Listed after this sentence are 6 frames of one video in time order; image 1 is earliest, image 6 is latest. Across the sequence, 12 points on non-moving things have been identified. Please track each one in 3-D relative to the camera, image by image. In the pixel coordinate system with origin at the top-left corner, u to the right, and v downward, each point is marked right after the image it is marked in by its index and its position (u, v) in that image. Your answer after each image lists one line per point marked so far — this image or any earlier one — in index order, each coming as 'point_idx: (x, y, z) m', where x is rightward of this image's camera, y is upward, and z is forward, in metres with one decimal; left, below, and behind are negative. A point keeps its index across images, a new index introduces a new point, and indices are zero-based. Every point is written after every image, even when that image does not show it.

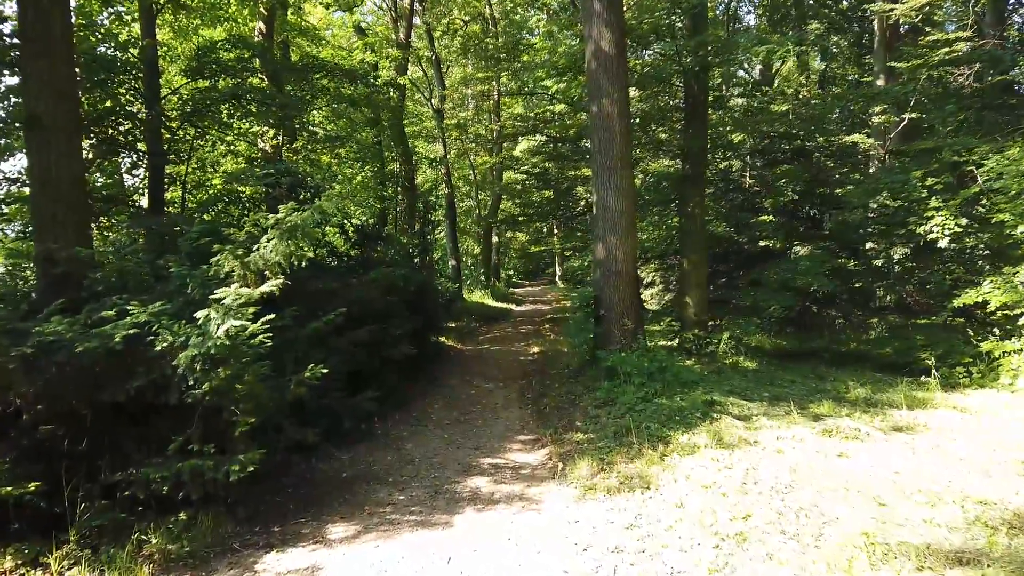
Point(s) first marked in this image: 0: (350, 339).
0: (-1.4, -0.4, +6.7) m
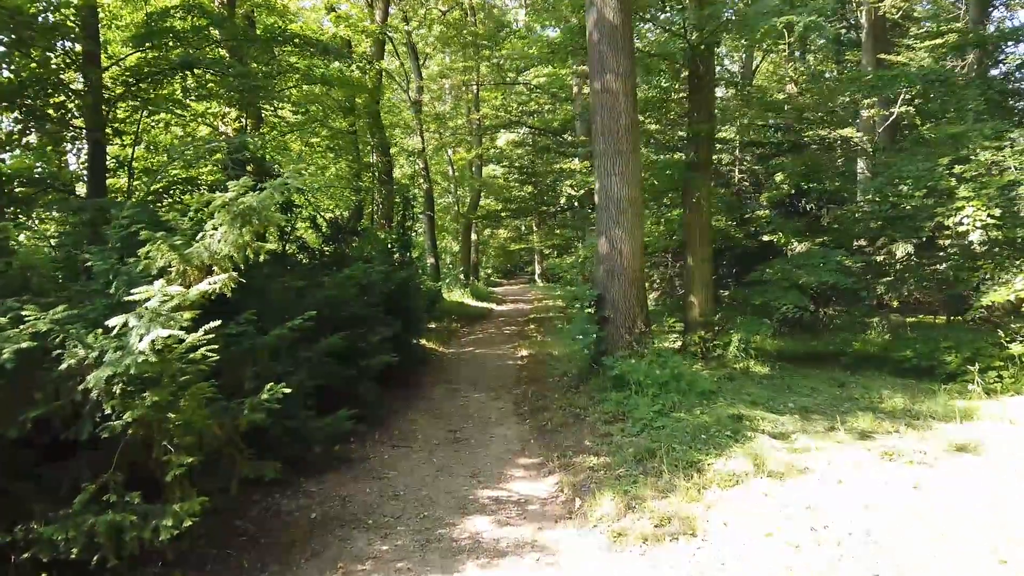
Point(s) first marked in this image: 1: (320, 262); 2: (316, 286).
0: (-1.4, -0.4, +5.7) m
1: (-2.5, +0.3, +10.0) m
2: (-1.6, 0.0, +6.3) m
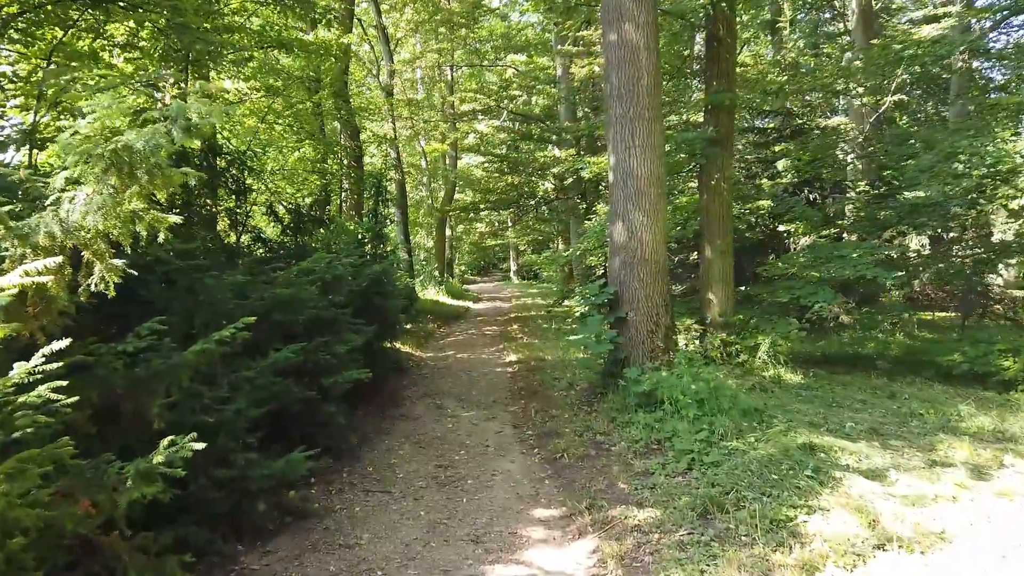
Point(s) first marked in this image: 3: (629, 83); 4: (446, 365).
0: (-1.4, -0.4, +4.3) m
1: (-2.6, +0.4, +8.6) m
2: (-1.6, 0.0, +4.9) m
3: (+0.9, +1.7, +6.3) m
4: (-0.9, -1.0, +10.5) m
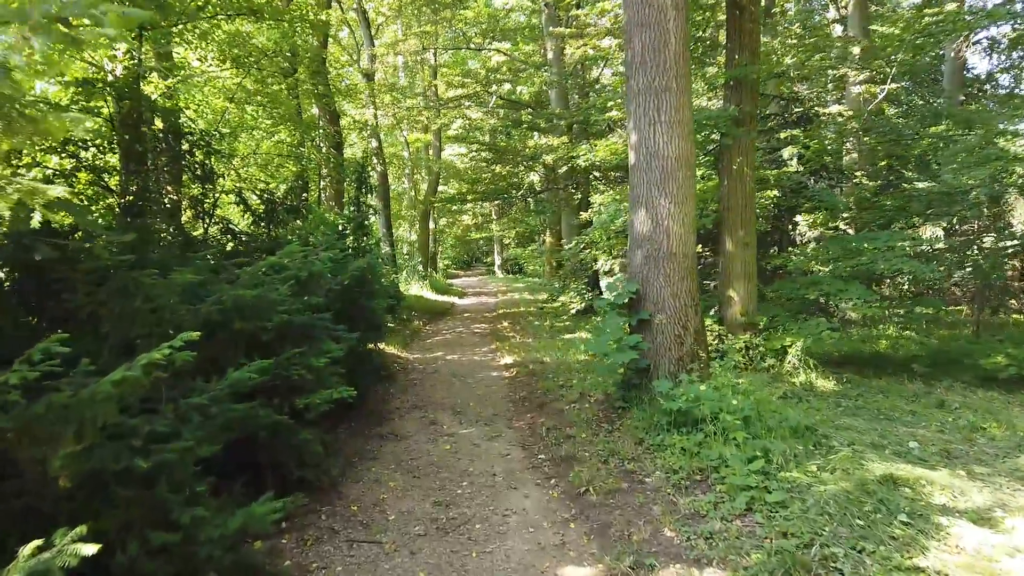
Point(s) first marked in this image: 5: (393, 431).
0: (-1.3, -0.4, +3.4) m
1: (-2.6, +0.4, +7.6) m
2: (-1.5, 0.0, +3.9) m
3: (+1.0, +1.7, +5.4) m
4: (-0.9, -1.0, +9.6) m
5: (-0.9, -1.1, +5.9) m
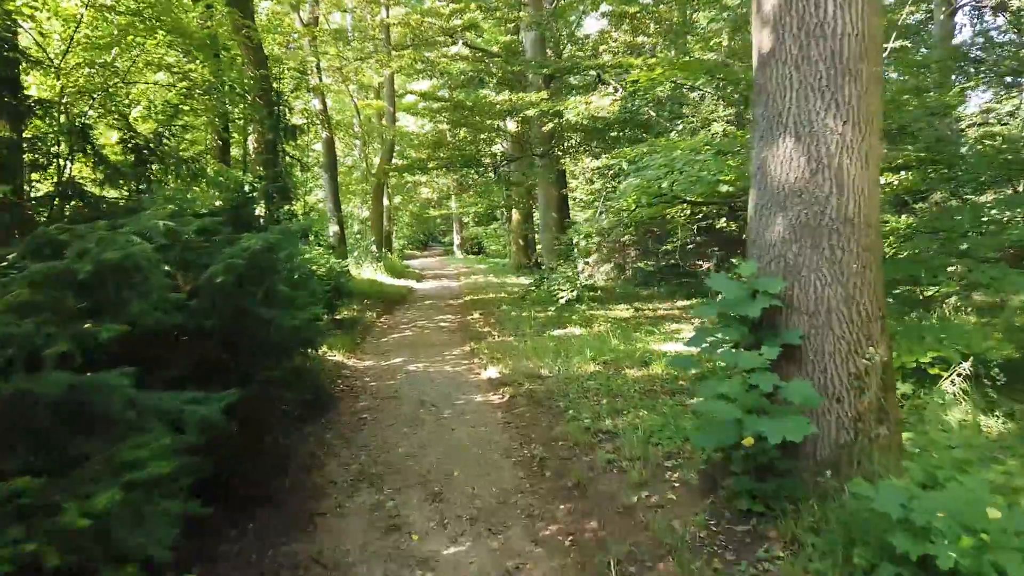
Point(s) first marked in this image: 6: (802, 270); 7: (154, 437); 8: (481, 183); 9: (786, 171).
0: (-1.0, -0.5, +0.7) m
1: (-2.6, +0.4, +4.8) m
2: (-1.3, -0.1, +1.2) m
3: (+1.1, +1.7, +2.8) m
4: (-1.0, -0.9, +6.9) m
5: (-0.8, -1.1, +3.2) m
6: (+1.1, +0.1, +3.0) m
7: (-0.9, -0.4, +2.0) m
8: (-0.6, +2.2, +16.2) m
9: (+1.1, +0.5, +3.0) m
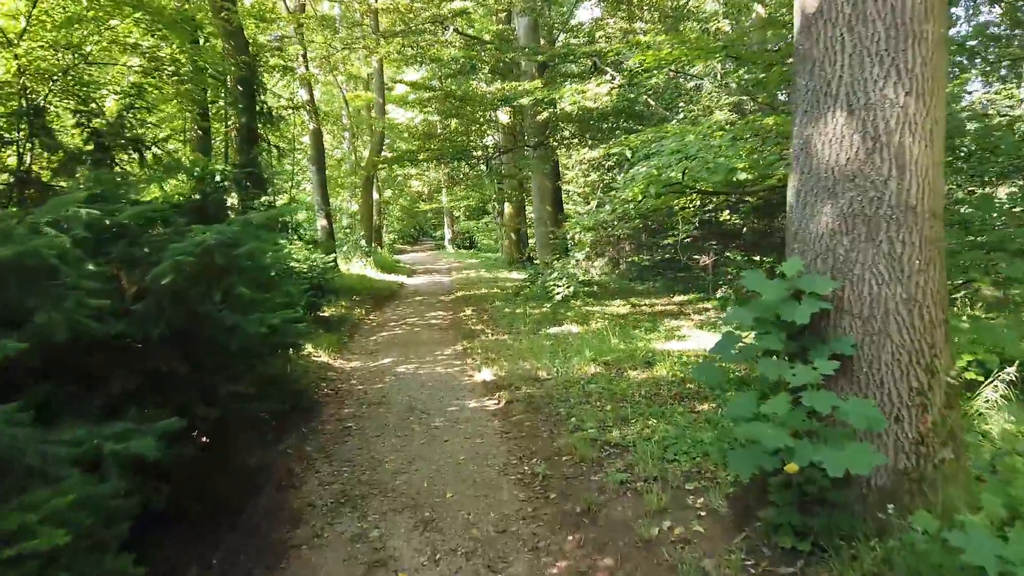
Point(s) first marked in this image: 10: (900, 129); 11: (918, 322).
0: (-1.0, -0.5, +0.2) m
1: (-2.6, +0.4, +4.3) m
2: (-1.2, -0.1, +0.7) m
3: (+1.1, +1.7, +2.3) m
4: (-1.1, -0.9, +6.5) m
5: (-0.8, -1.1, +2.7) m
6: (+1.1, +0.1, +2.5) m
7: (-0.9, -0.4, +1.5) m
8: (-0.7, +2.3, +15.7) m
9: (+1.1, +0.5, +2.6) m
10: (+1.2, +0.5, +2.5) m
11: (+1.3, -0.1, +2.5) m
